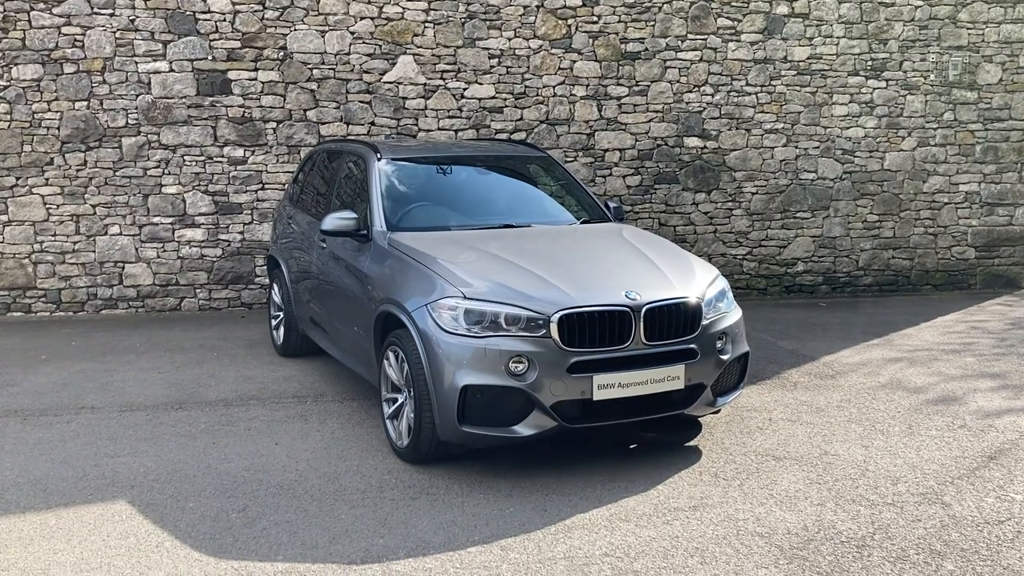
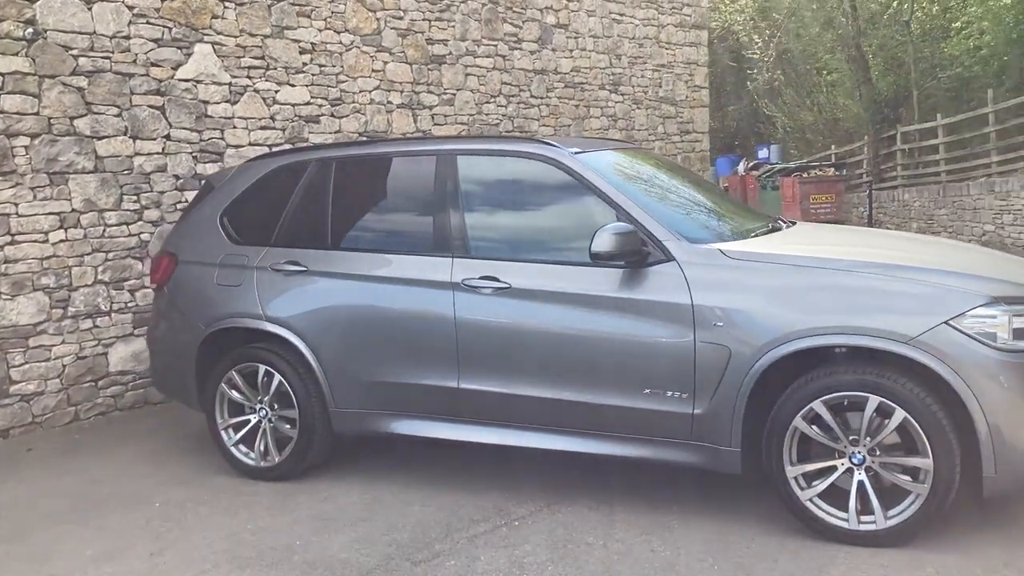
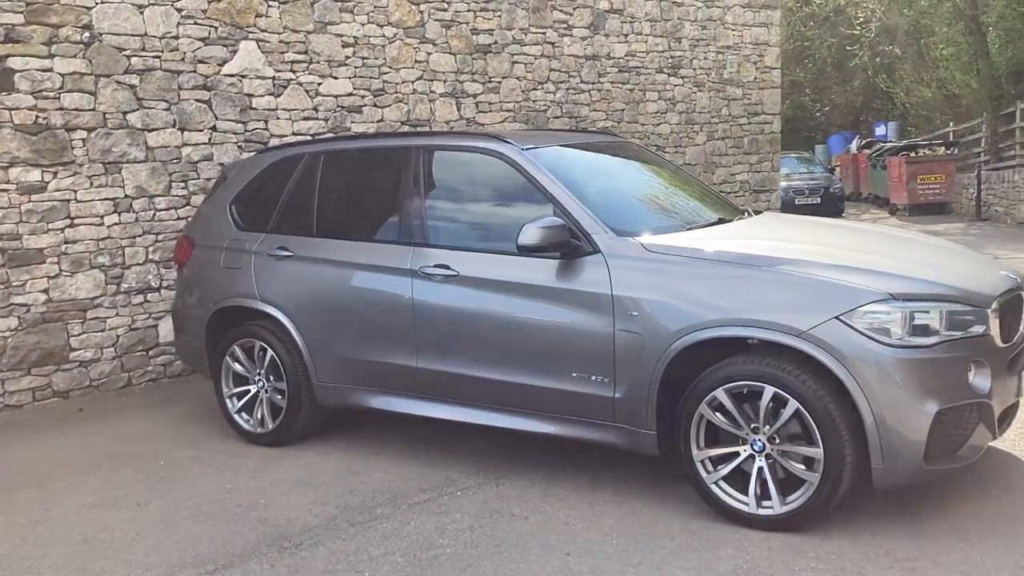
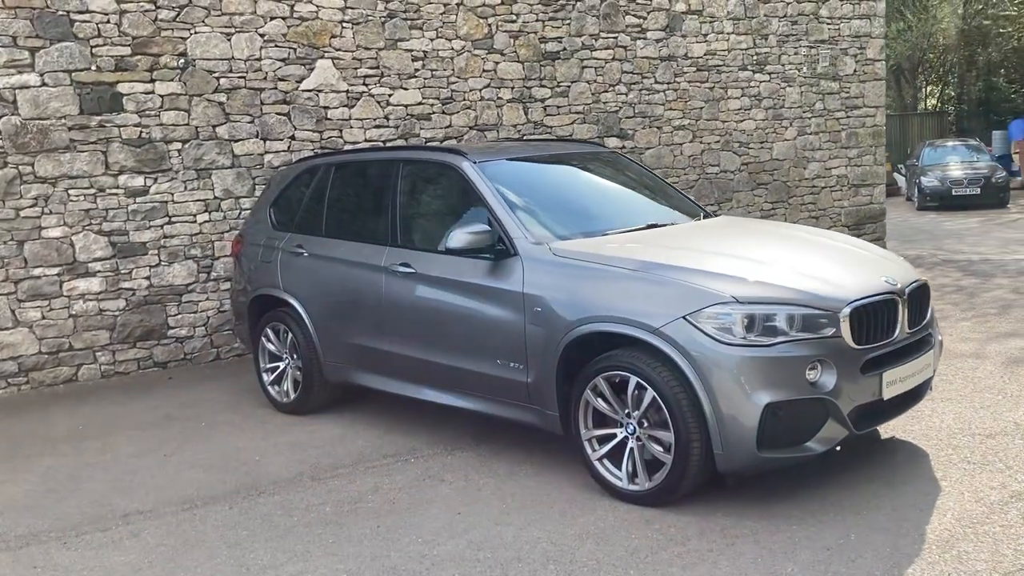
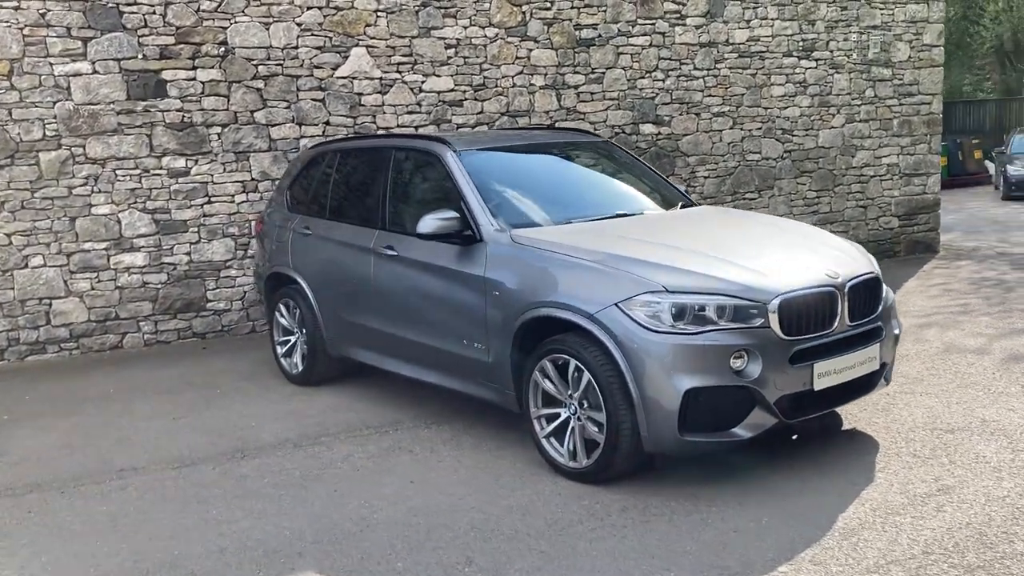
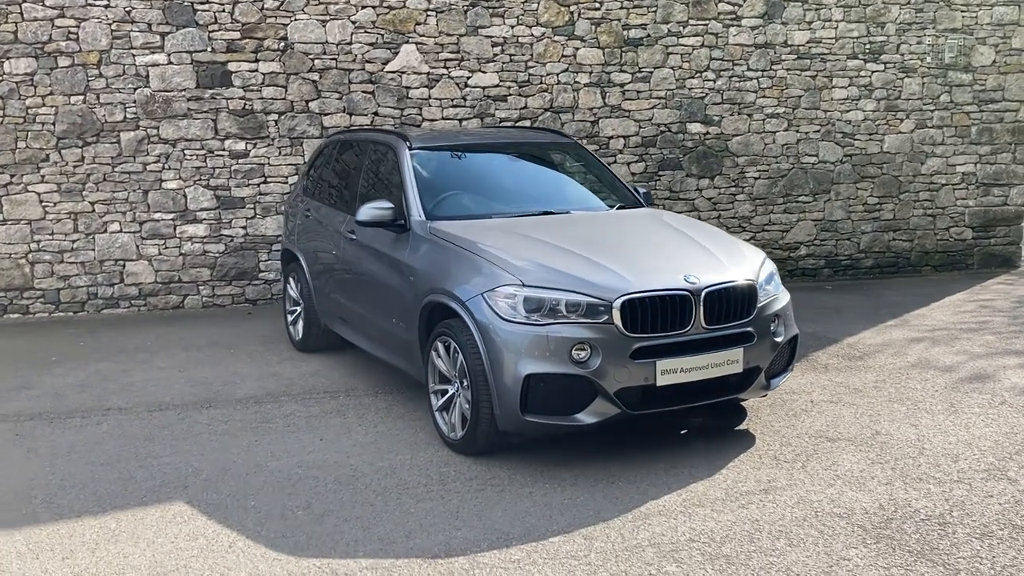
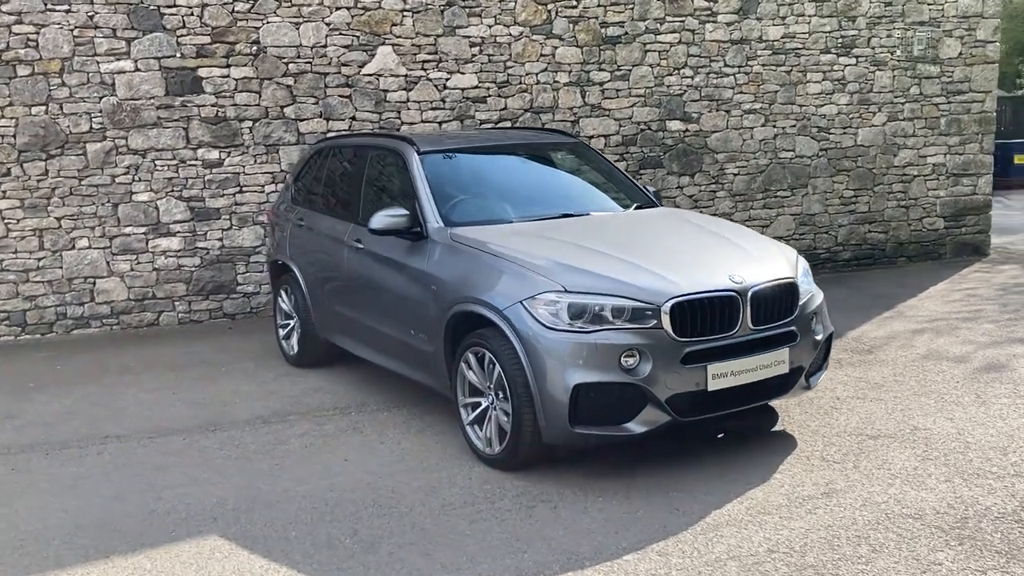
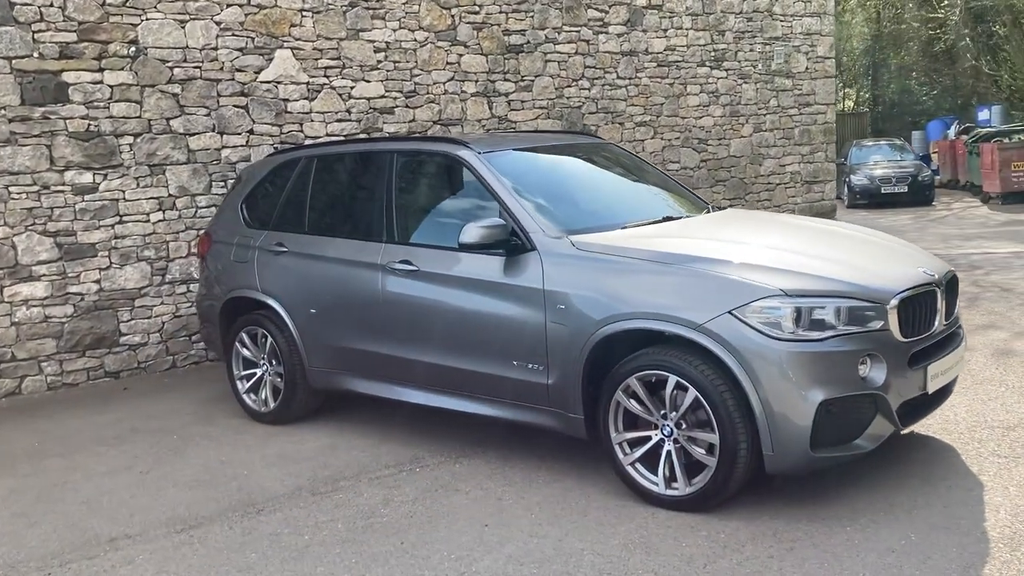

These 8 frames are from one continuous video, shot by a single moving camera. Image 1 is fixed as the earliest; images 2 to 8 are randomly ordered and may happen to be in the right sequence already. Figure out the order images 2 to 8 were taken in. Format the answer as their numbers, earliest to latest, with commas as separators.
6, 7, 5, 4, 8, 3, 2
